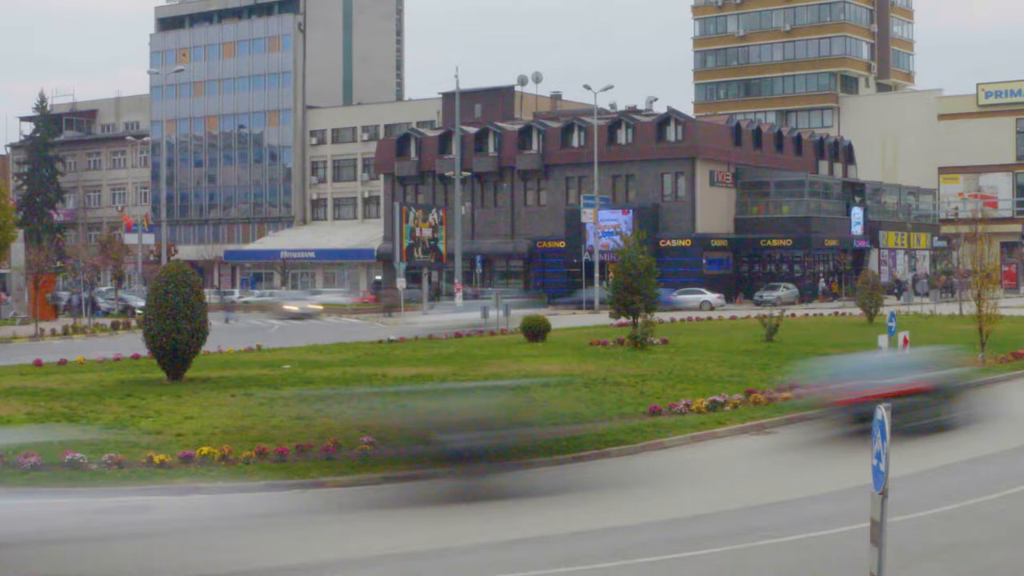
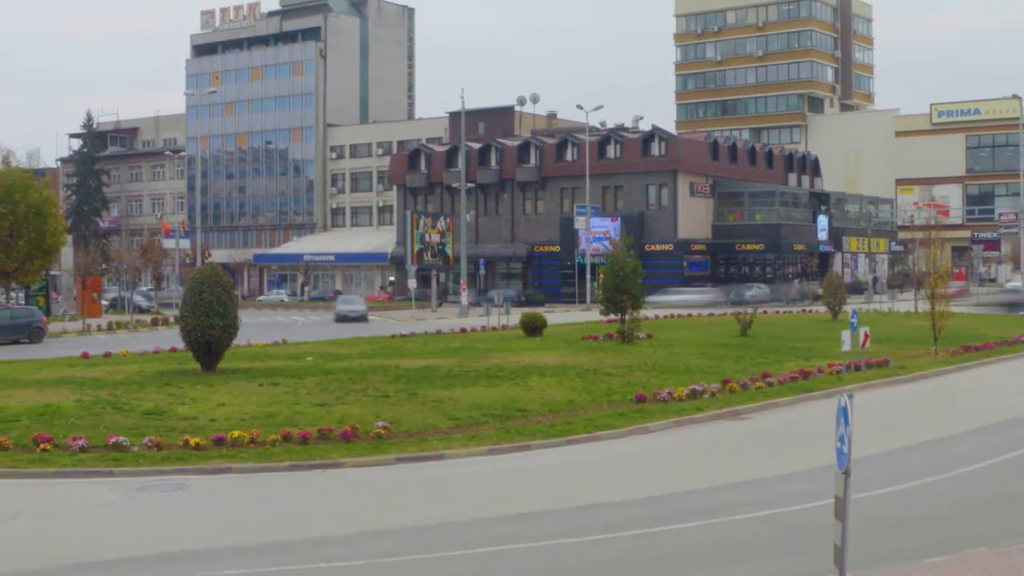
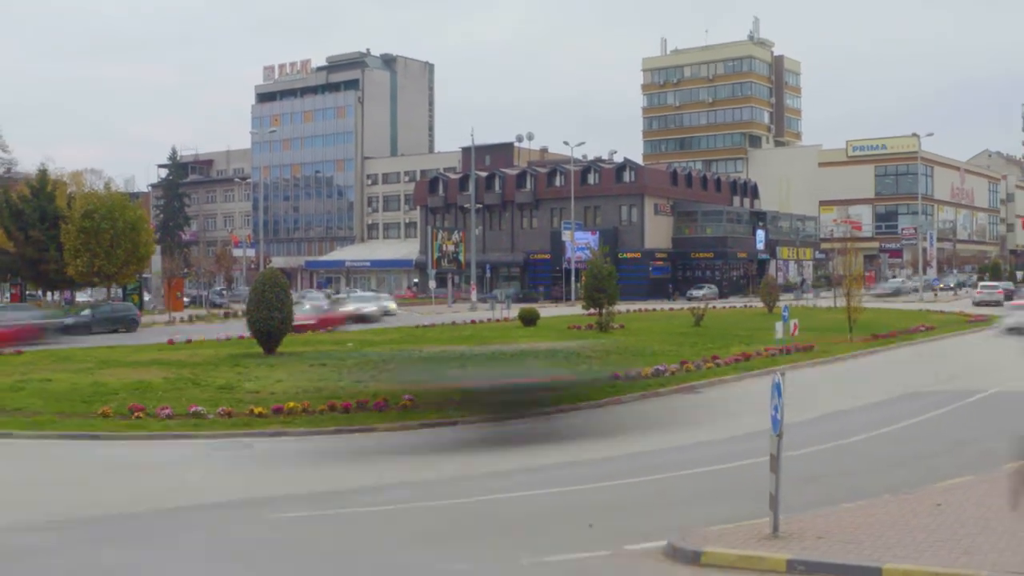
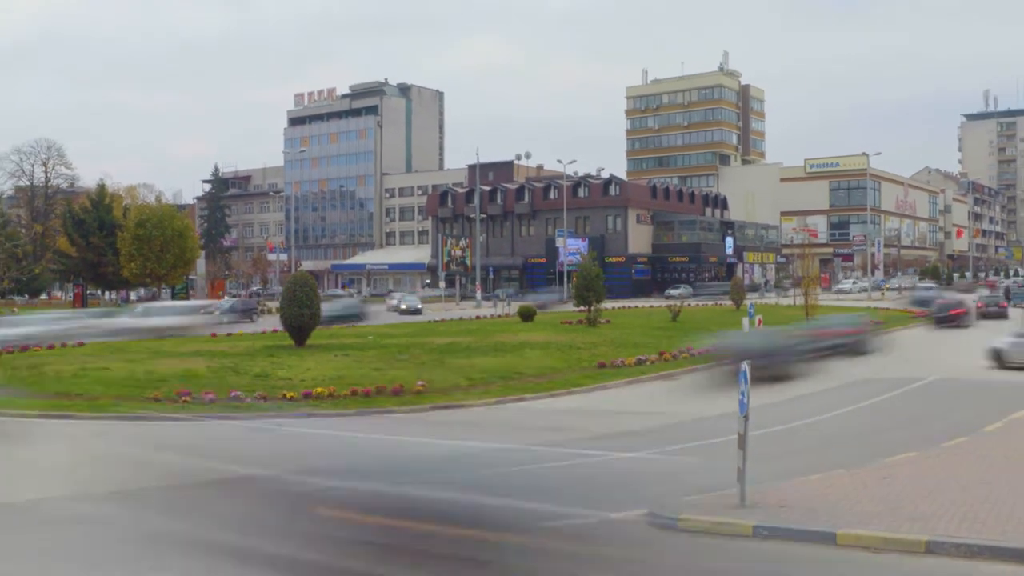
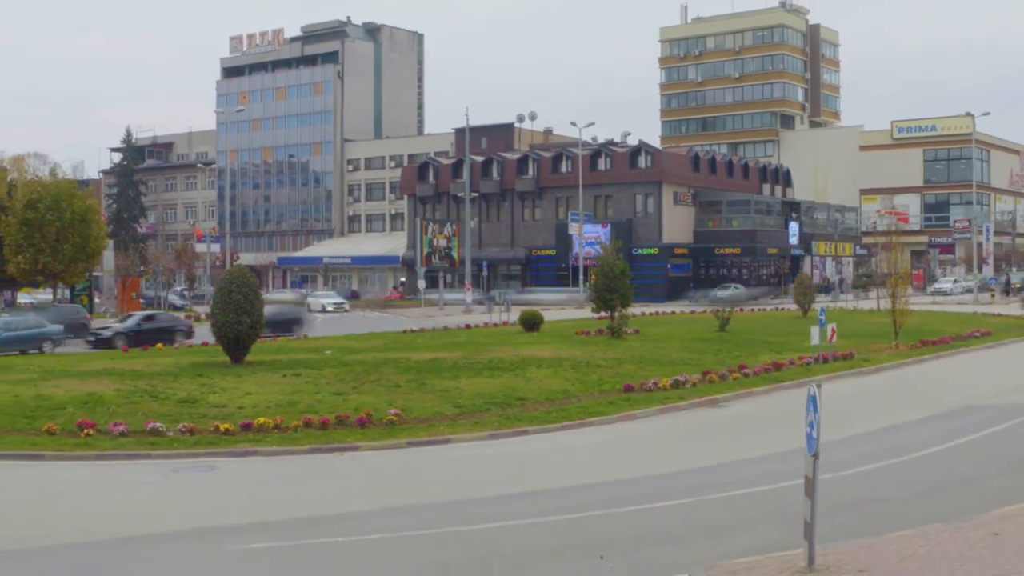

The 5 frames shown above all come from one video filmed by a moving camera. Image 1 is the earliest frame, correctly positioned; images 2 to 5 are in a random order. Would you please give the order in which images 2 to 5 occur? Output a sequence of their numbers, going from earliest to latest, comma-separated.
2, 5, 3, 4
